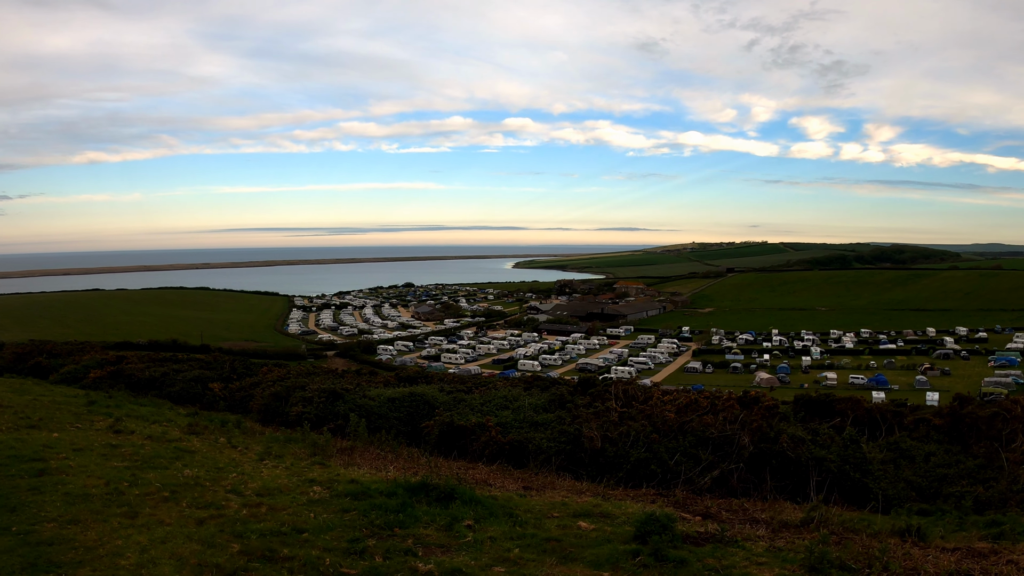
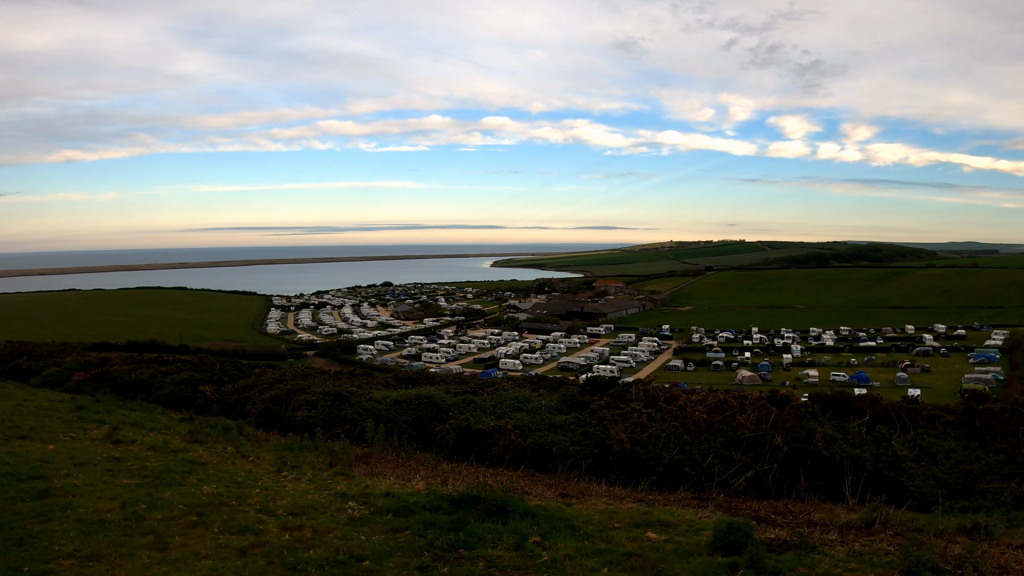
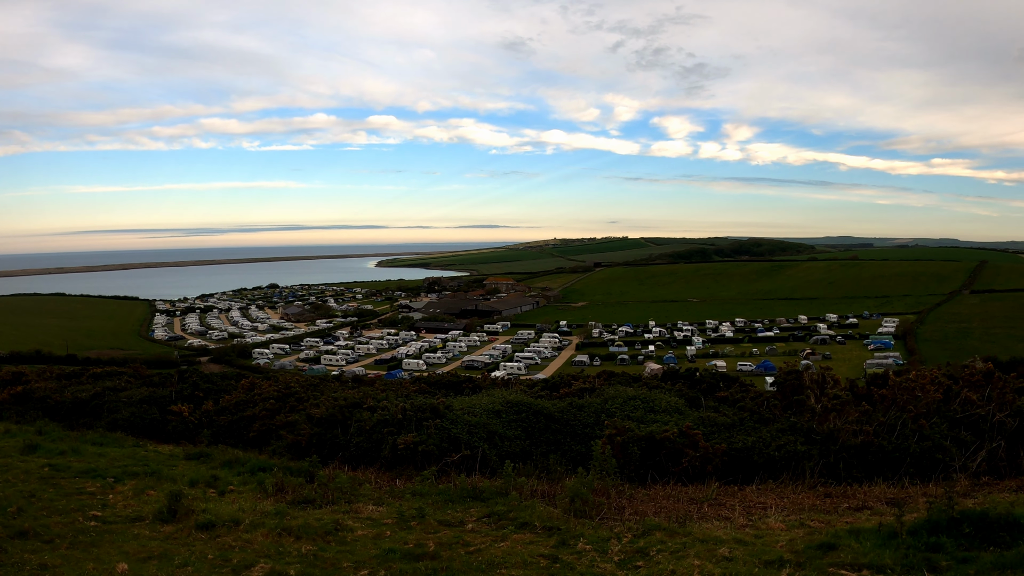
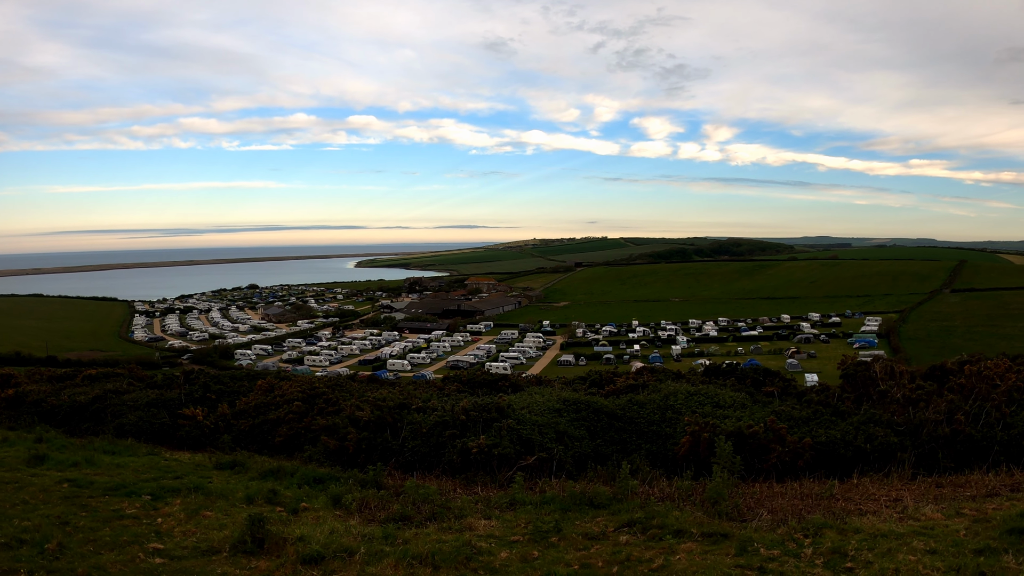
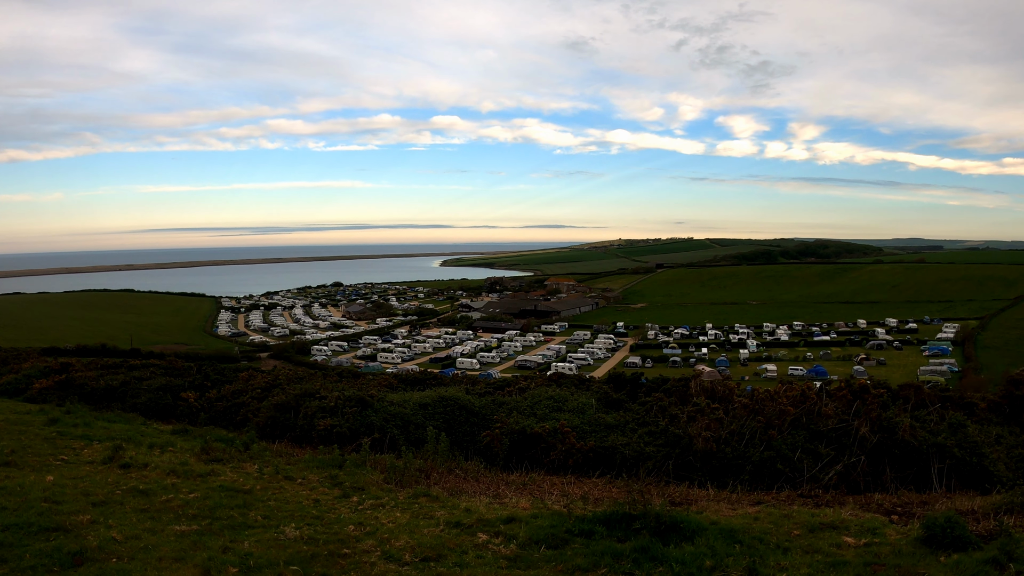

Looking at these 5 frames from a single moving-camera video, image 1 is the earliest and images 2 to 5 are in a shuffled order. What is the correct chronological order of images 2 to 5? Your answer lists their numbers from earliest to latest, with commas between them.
2, 5, 3, 4
